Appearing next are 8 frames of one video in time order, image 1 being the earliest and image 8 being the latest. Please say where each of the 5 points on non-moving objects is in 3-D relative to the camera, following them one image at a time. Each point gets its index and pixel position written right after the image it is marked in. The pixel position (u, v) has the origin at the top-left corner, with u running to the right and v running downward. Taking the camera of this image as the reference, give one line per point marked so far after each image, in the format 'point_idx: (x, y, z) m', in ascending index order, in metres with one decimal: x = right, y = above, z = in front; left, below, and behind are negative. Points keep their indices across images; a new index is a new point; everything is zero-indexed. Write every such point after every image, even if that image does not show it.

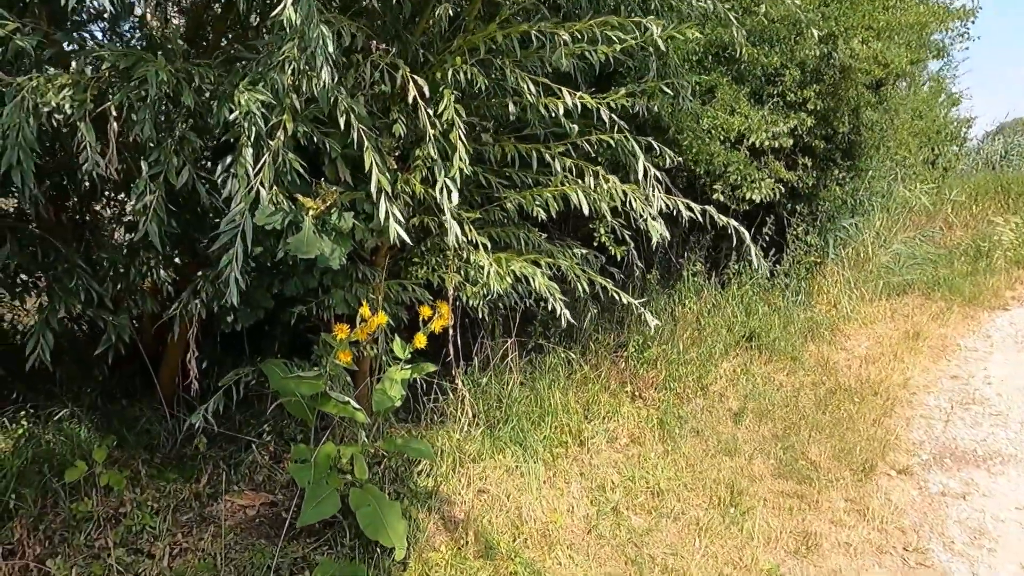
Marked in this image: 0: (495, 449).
0: (-0.1, -0.9, +3.5) m
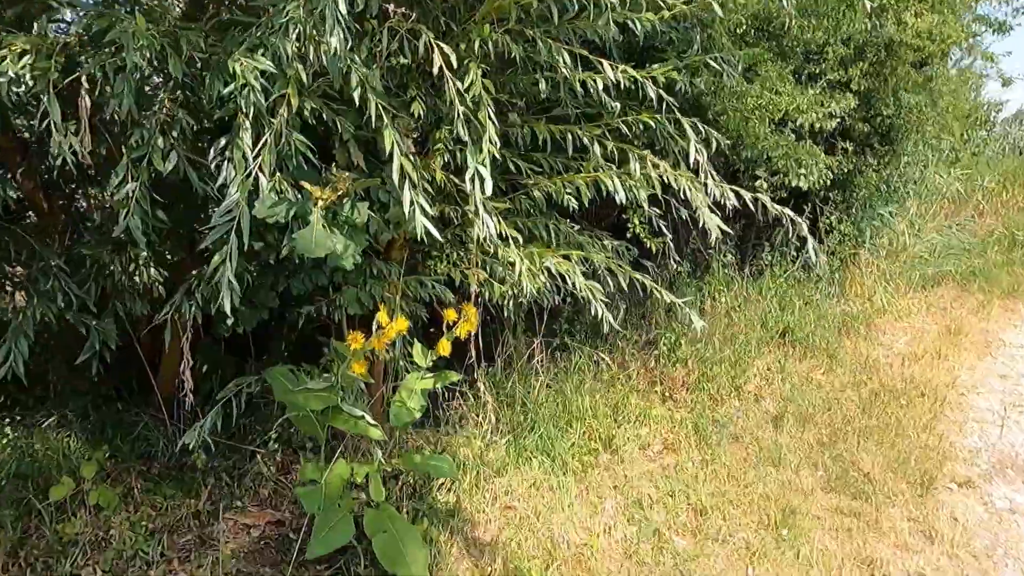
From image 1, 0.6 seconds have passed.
0: (0.0, -0.8, +3.2) m
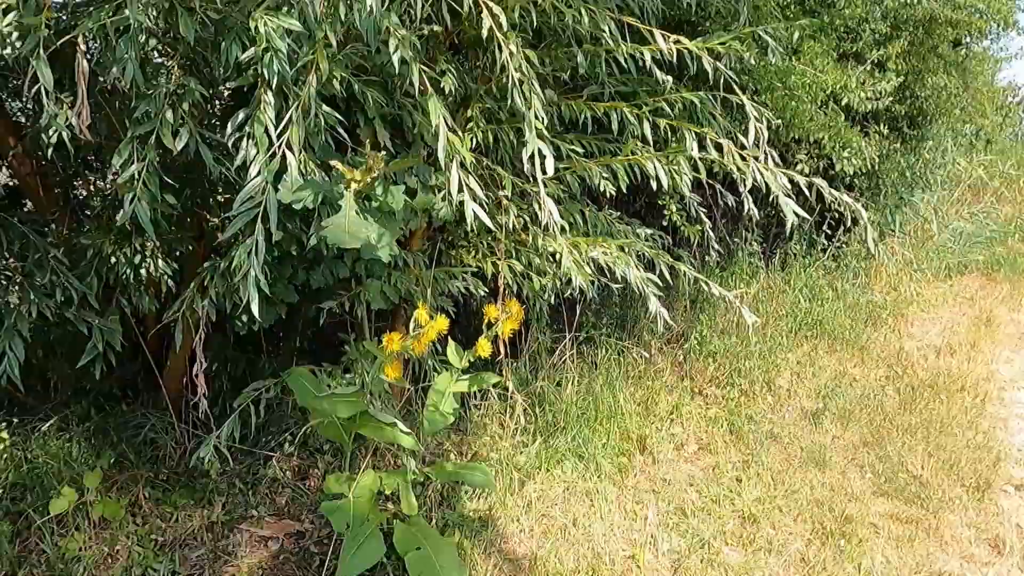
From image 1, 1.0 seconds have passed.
0: (+0.2, -0.8, +3.0) m
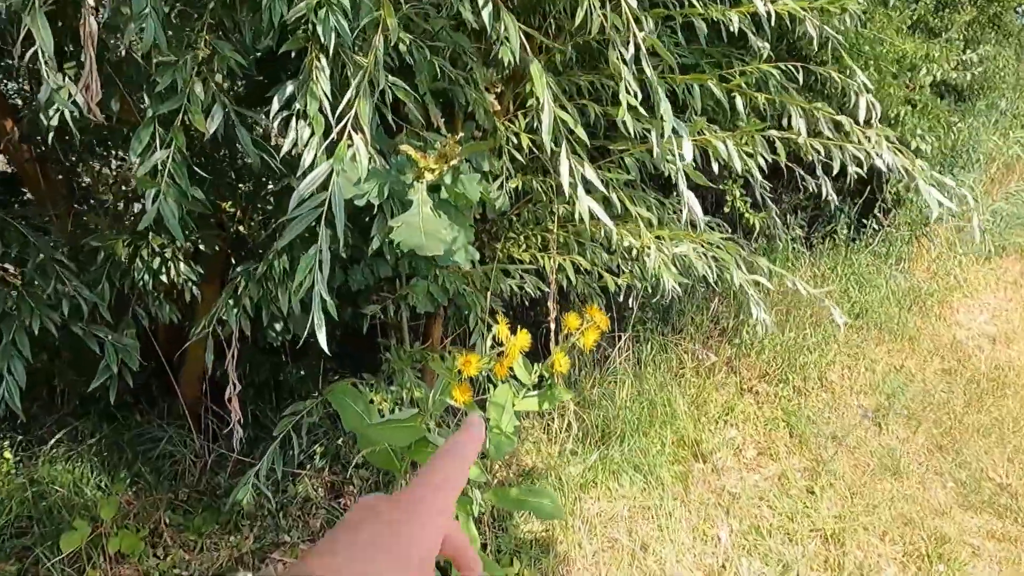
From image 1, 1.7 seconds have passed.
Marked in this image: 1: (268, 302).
0: (+0.4, -0.8, +2.8) m
1: (-0.6, 0.0, +1.6) m
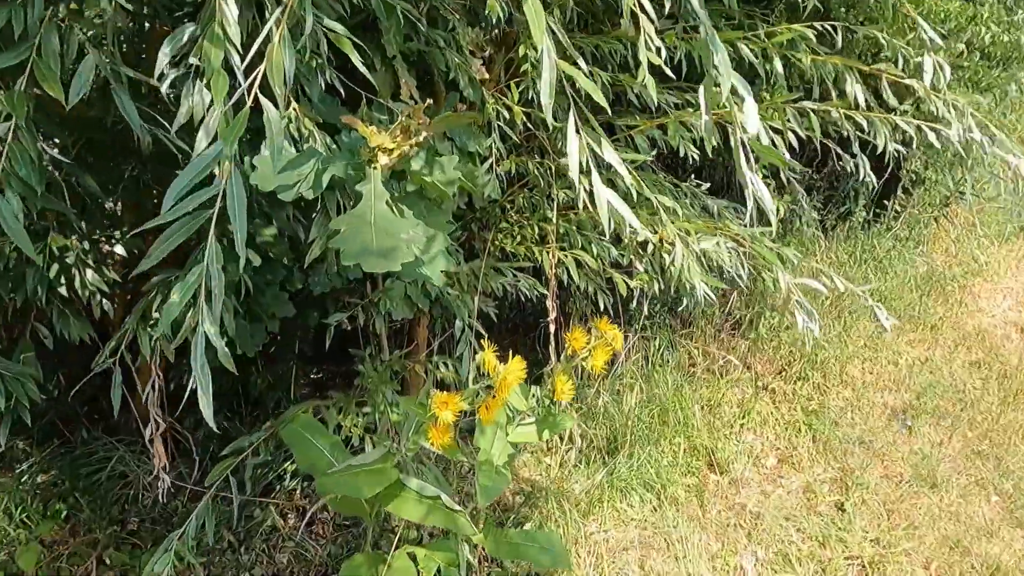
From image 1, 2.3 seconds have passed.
0: (+0.4, -0.8, +2.5) m
1: (-0.6, -0.1, +1.3) m
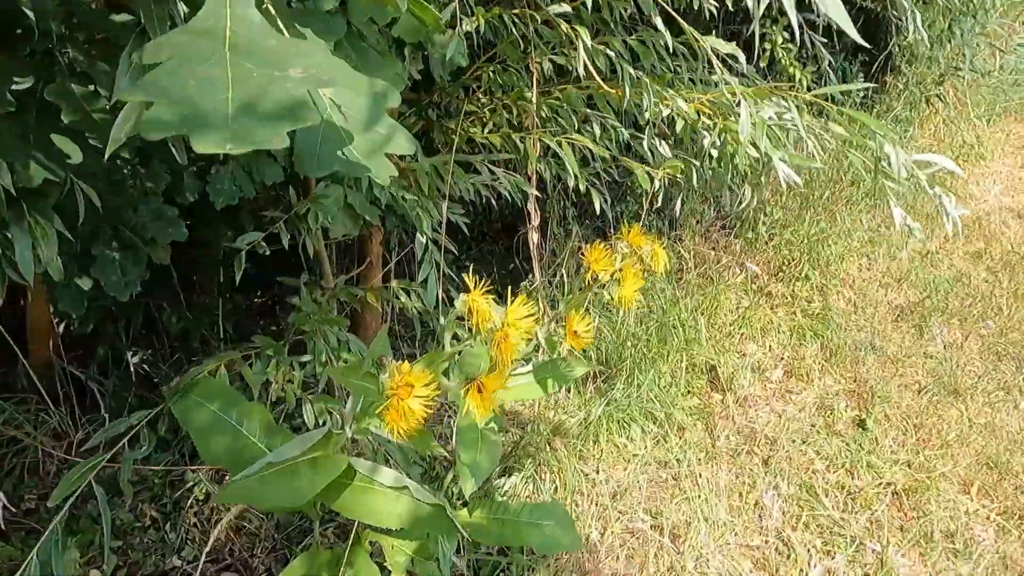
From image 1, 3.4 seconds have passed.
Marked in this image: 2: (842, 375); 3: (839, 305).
0: (+0.3, -0.5, +2.1) m
1: (-0.6, 0.0, +0.8) m
2: (+1.2, -0.3, +2.5) m
3: (+1.6, -0.1, +3.2) m
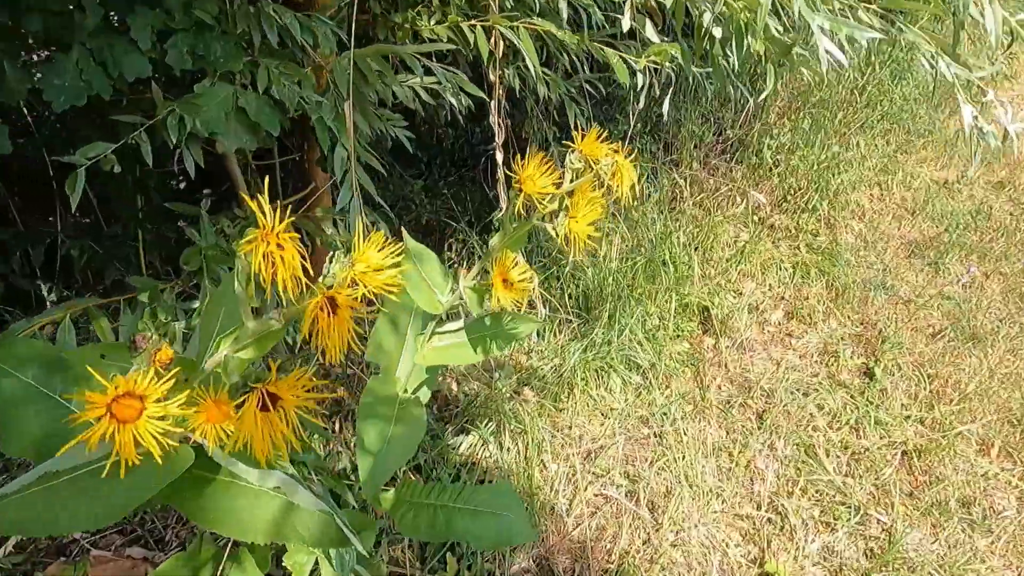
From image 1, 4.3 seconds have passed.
0: (+0.2, -0.3, +1.9) m
1: (-0.7, +0.1, +0.5) m
2: (+1.1, -0.1, +2.2) m
3: (+1.5, +0.2, +2.9) m
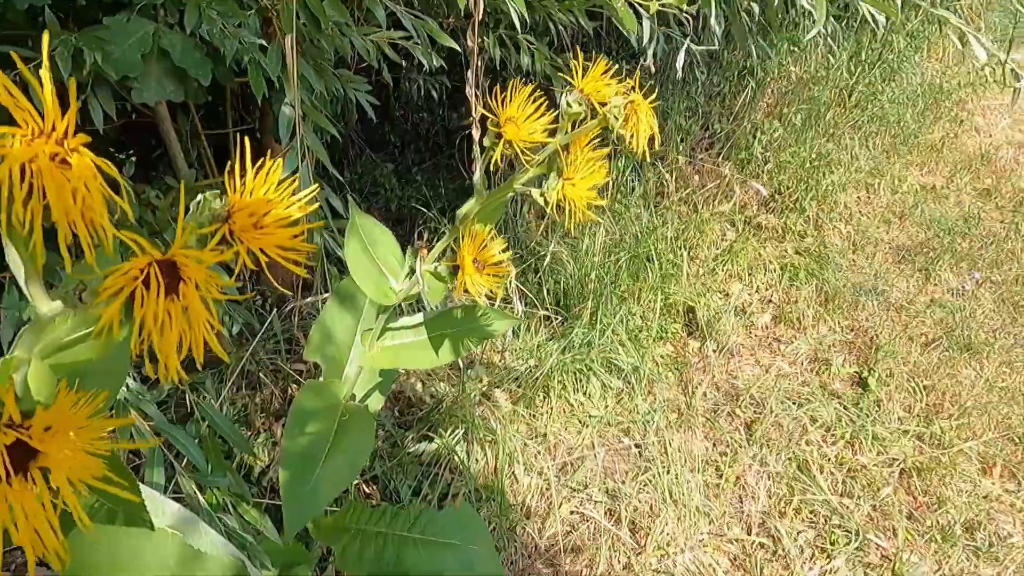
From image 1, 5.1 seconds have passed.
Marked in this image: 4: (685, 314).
0: (+0.2, -0.3, +1.7) m
1: (-0.7, +0.1, +0.3) m
2: (+1.0, -0.1, +2.1) m
3: (+1.4, +0.2, +2.8) m
4: (+0.5, -0.1, +2.0) m
